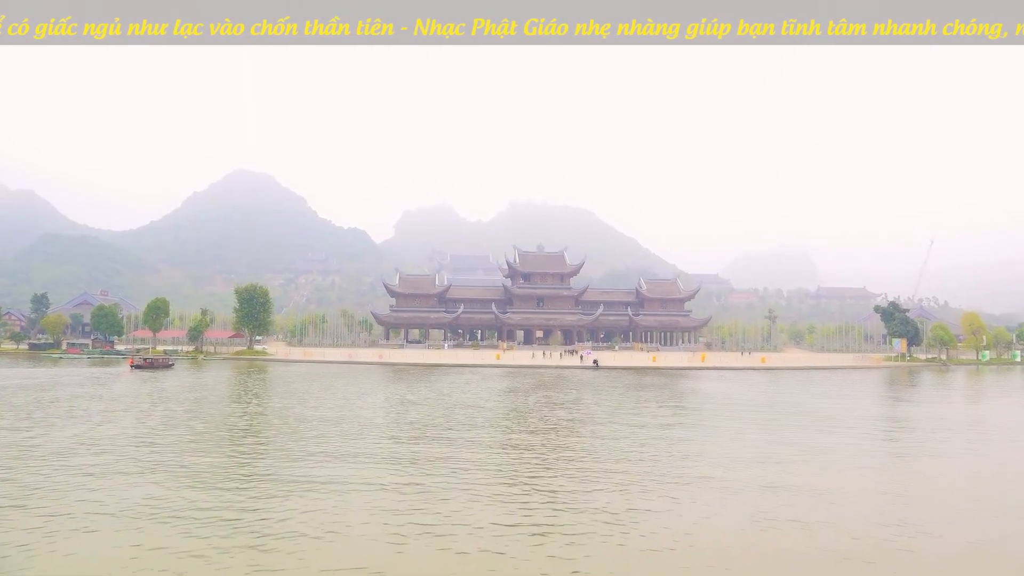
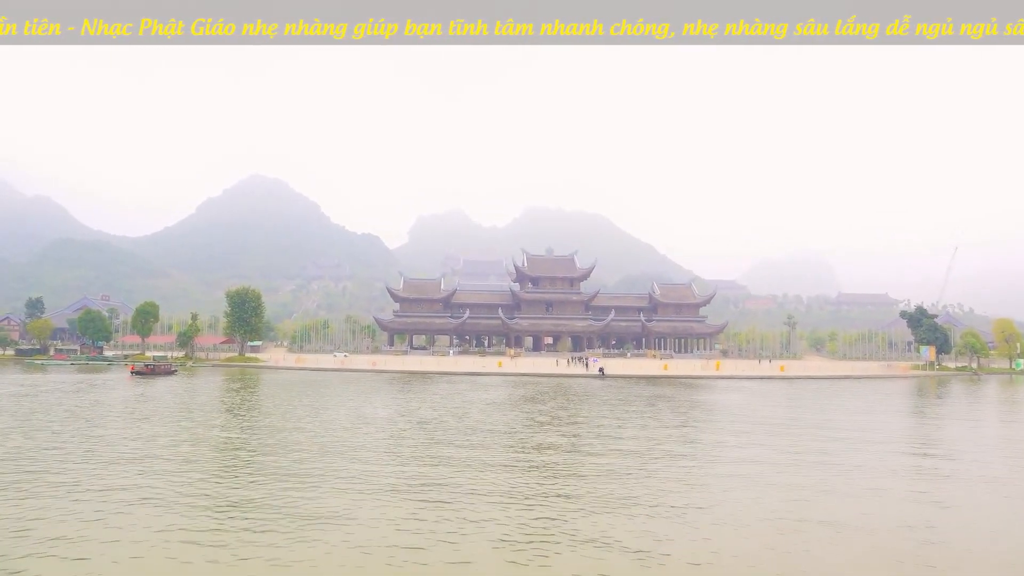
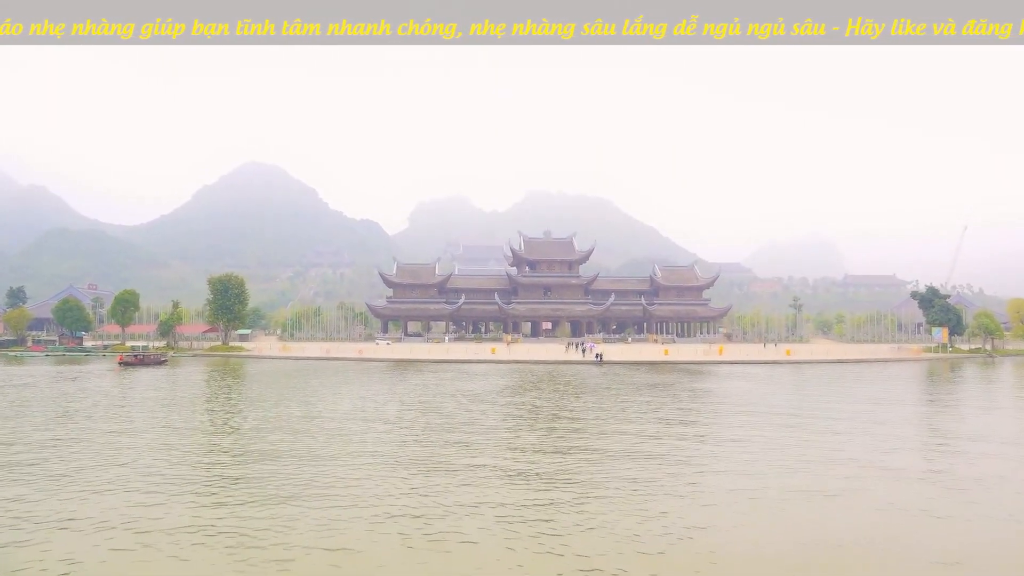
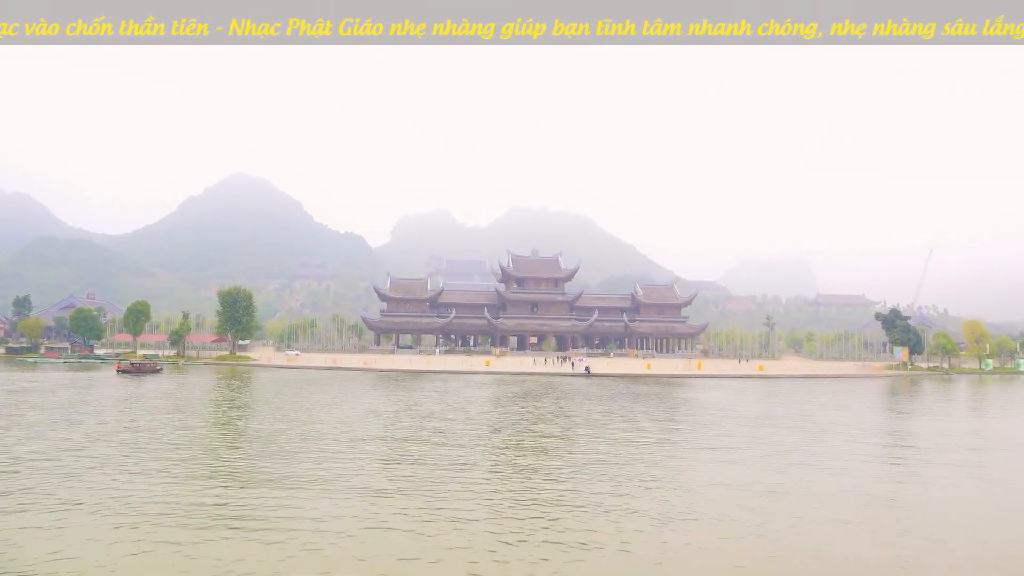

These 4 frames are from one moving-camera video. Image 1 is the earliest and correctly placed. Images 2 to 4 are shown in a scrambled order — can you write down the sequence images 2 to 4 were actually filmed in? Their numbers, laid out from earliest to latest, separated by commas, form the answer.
4, 2, 3
